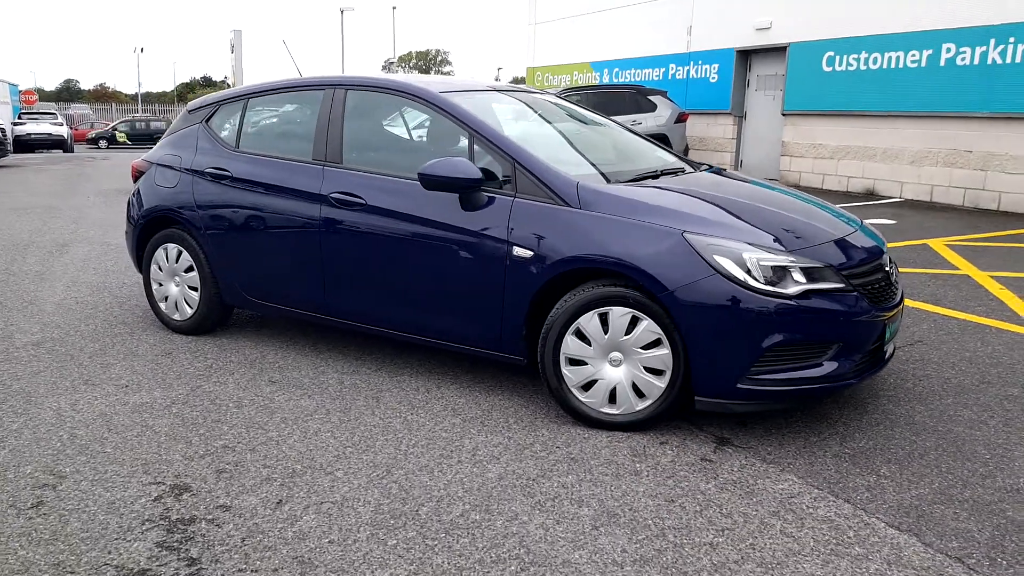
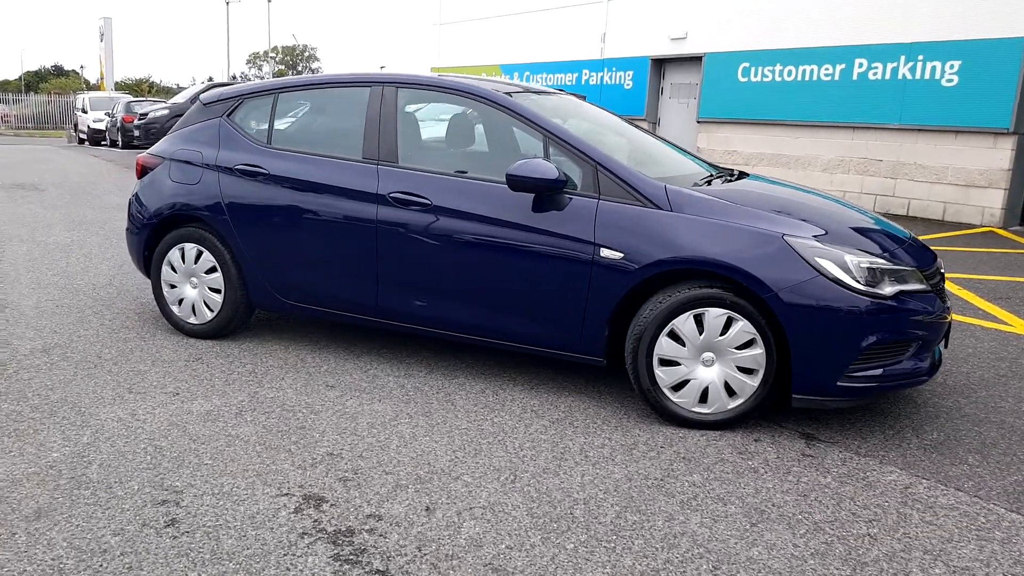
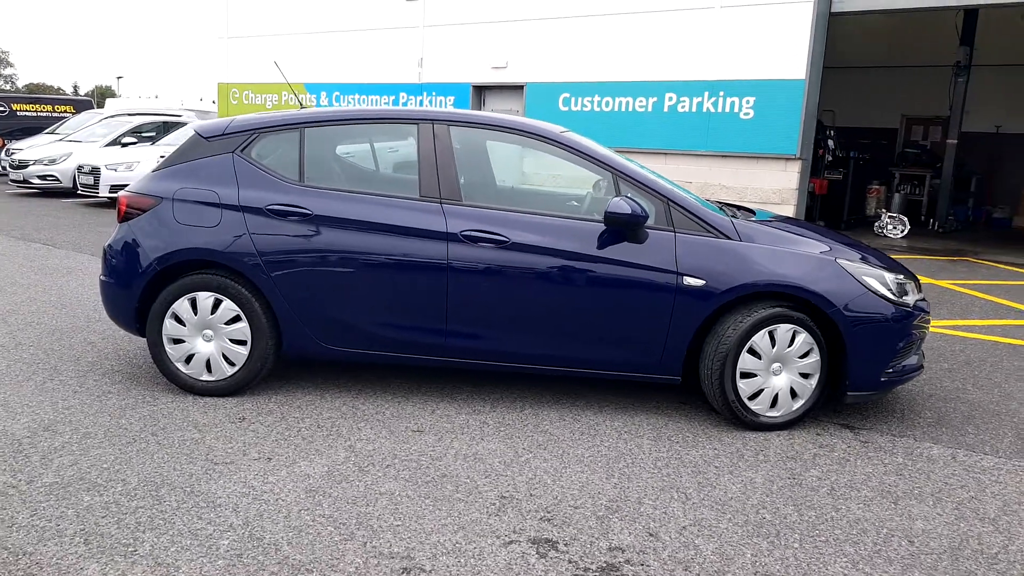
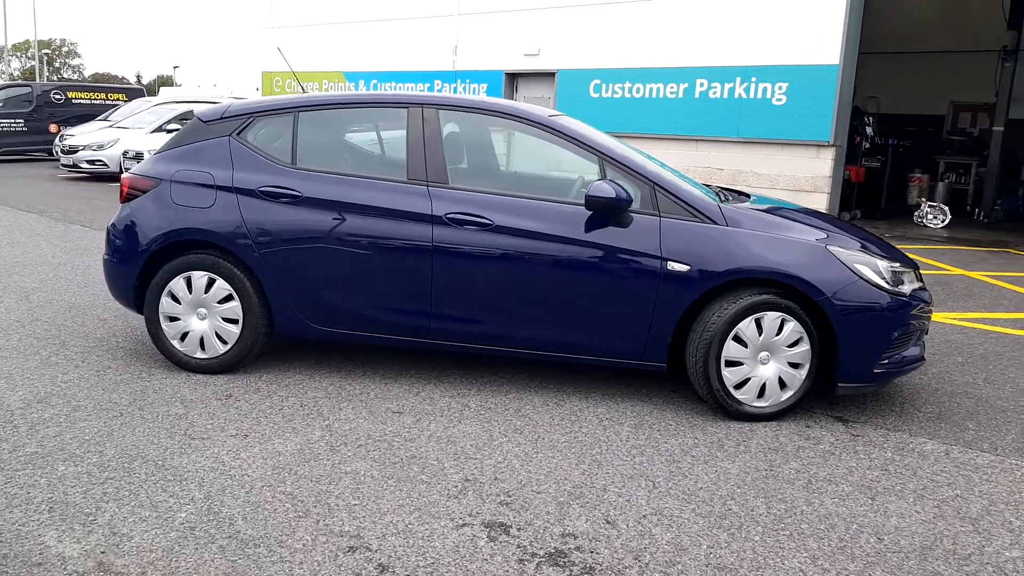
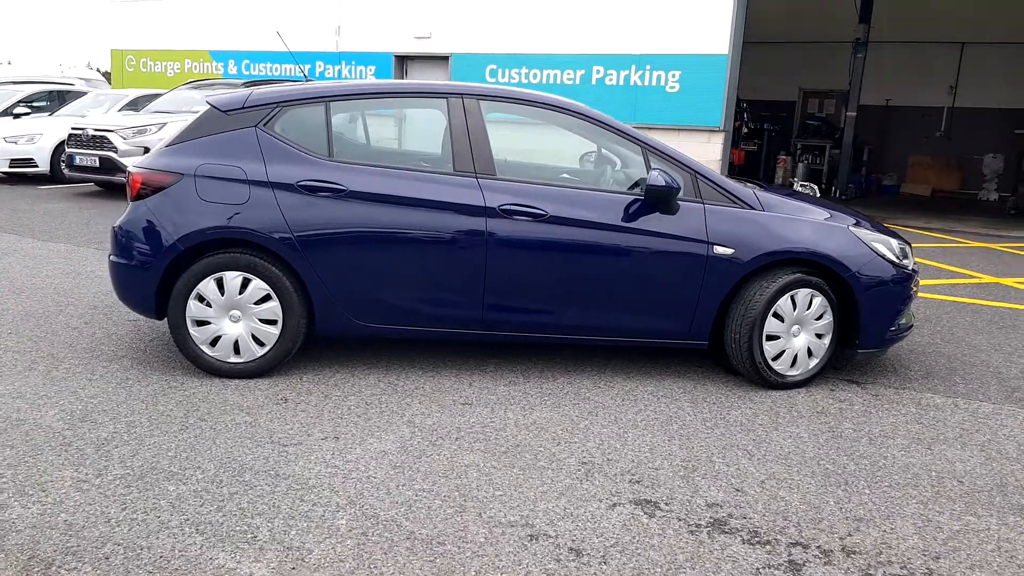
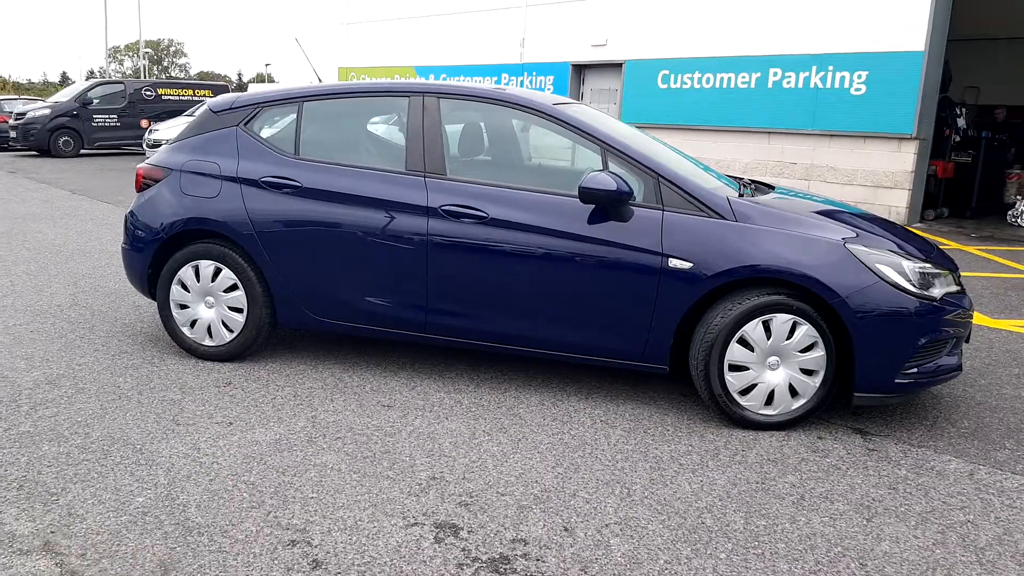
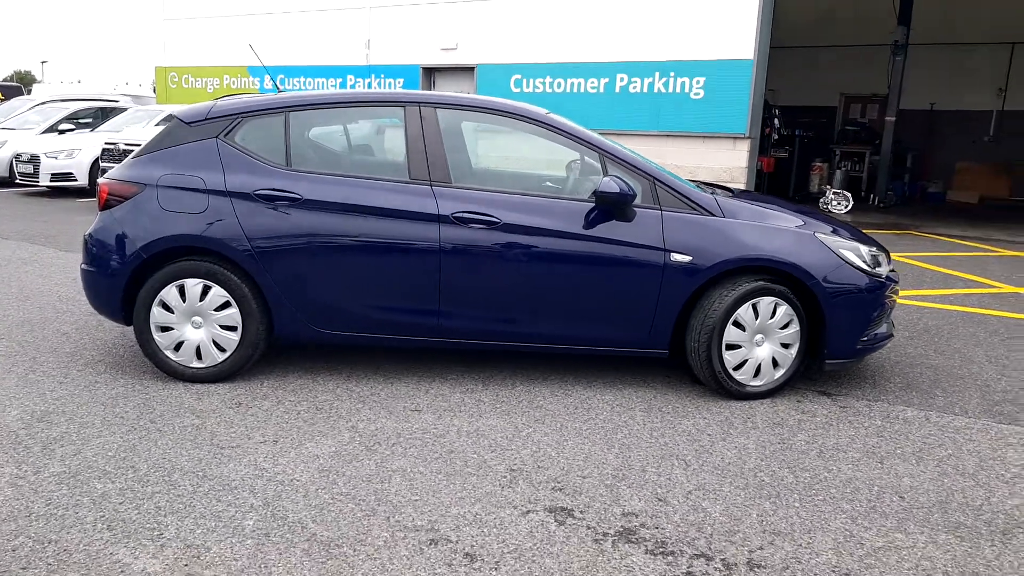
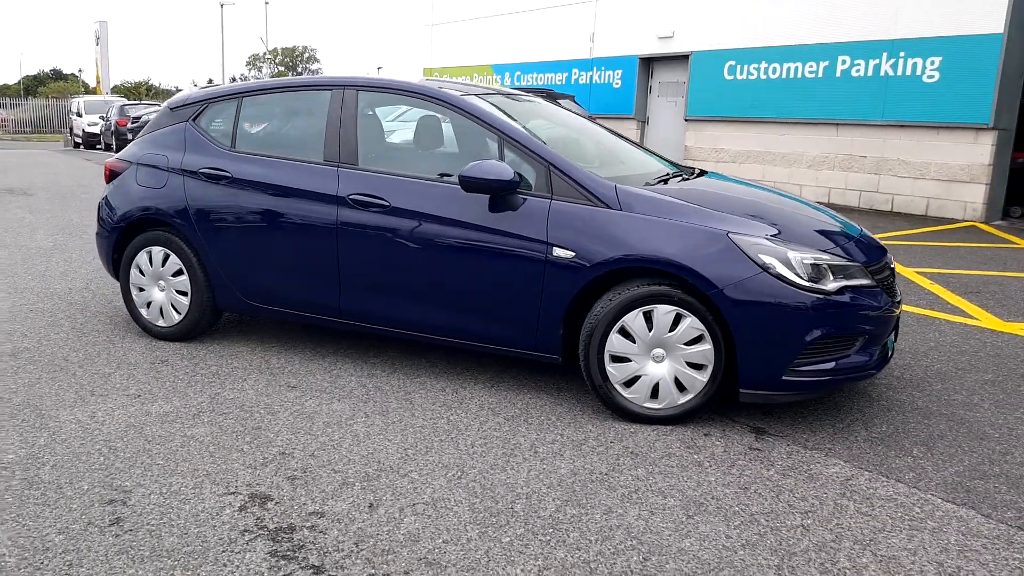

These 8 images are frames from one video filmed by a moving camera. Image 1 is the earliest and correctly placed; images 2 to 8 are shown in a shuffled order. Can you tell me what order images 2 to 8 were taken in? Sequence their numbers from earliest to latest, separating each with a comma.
8, 2, 6, 4, 3, 7, 5
